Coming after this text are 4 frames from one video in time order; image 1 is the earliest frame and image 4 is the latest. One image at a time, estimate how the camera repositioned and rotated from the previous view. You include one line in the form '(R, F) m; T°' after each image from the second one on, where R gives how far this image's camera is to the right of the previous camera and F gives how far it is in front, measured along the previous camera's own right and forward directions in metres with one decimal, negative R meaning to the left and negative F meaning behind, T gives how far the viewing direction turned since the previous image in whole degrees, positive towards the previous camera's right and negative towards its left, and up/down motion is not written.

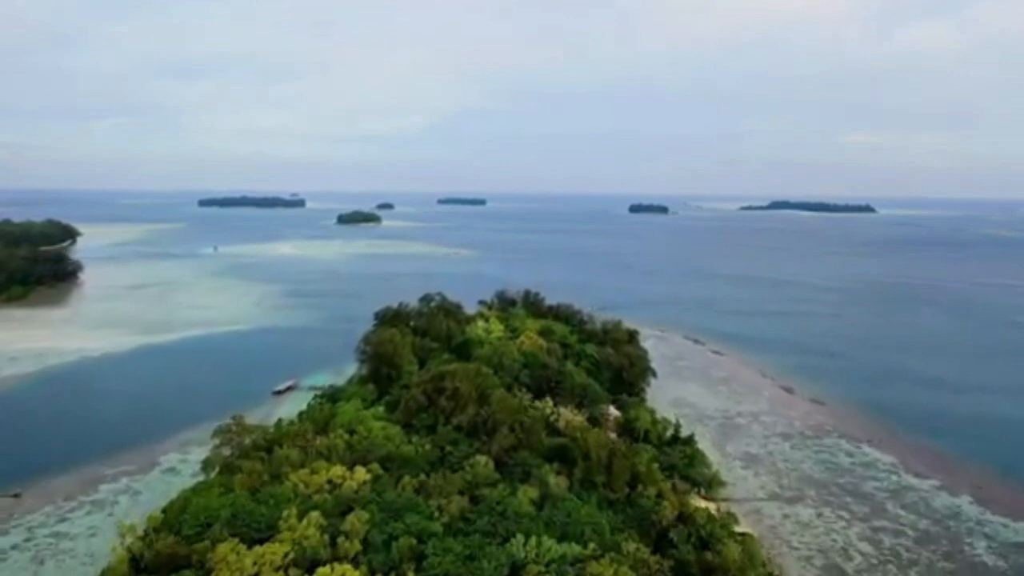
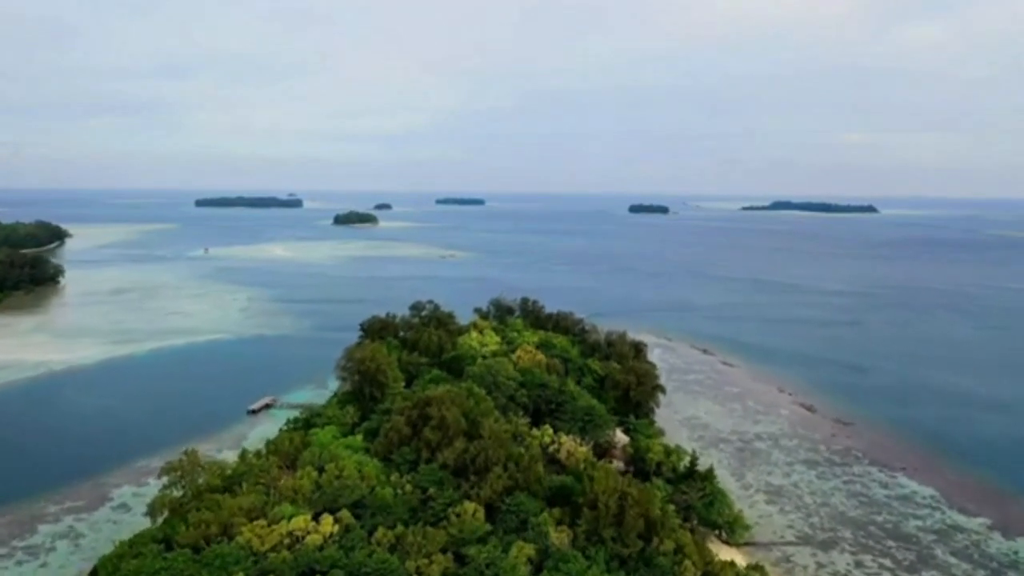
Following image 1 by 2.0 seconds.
(+0.1, +2.4) m; 0°
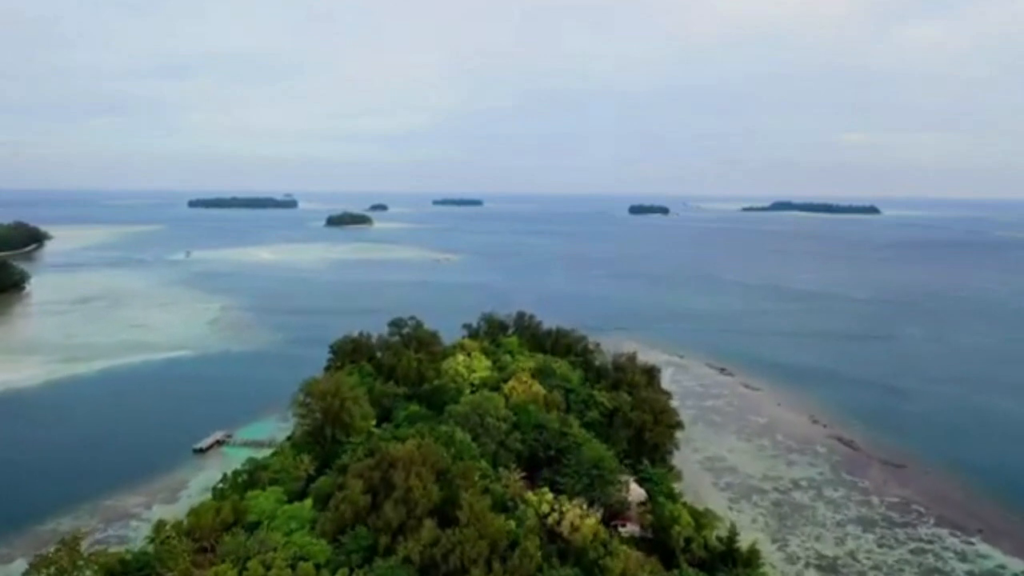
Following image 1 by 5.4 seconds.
(+0.2, +4.0) m; 0°
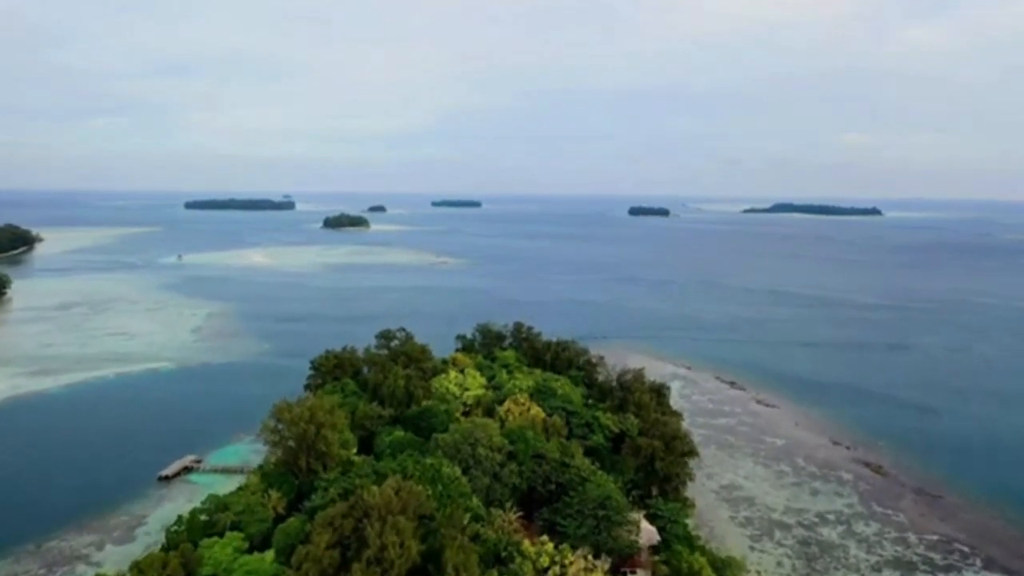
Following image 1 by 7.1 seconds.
(+0.1, +2.0) m; 0°
